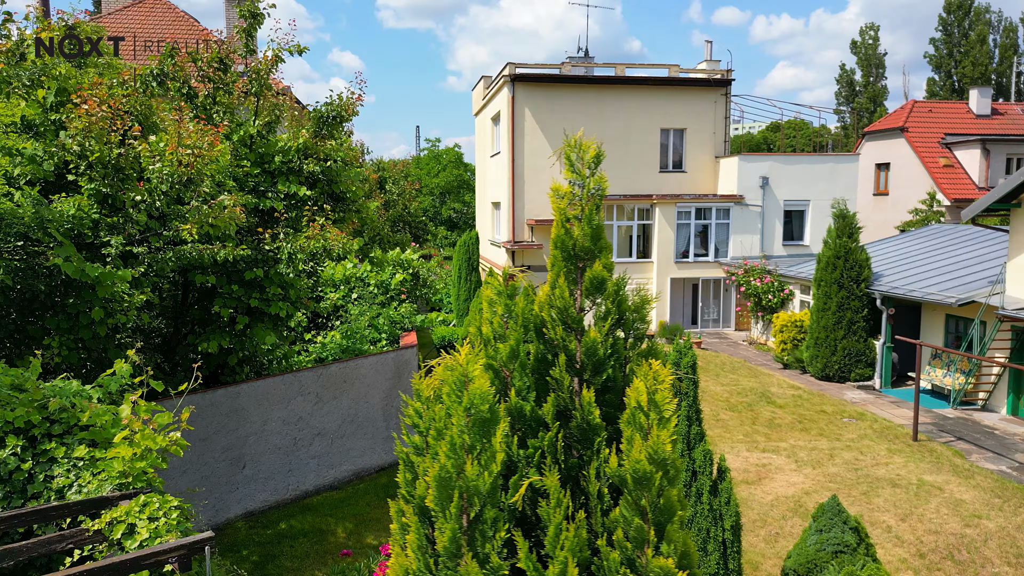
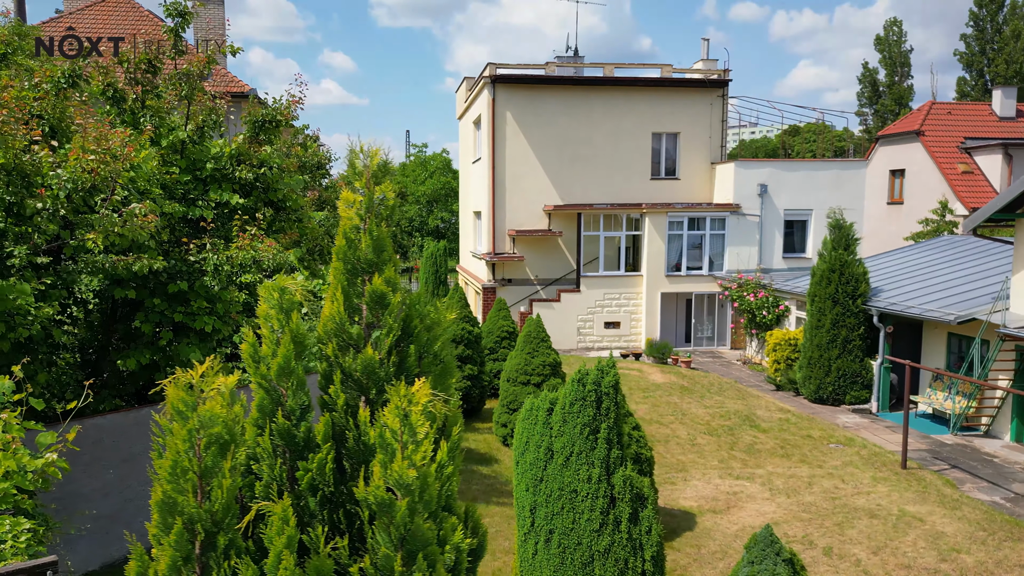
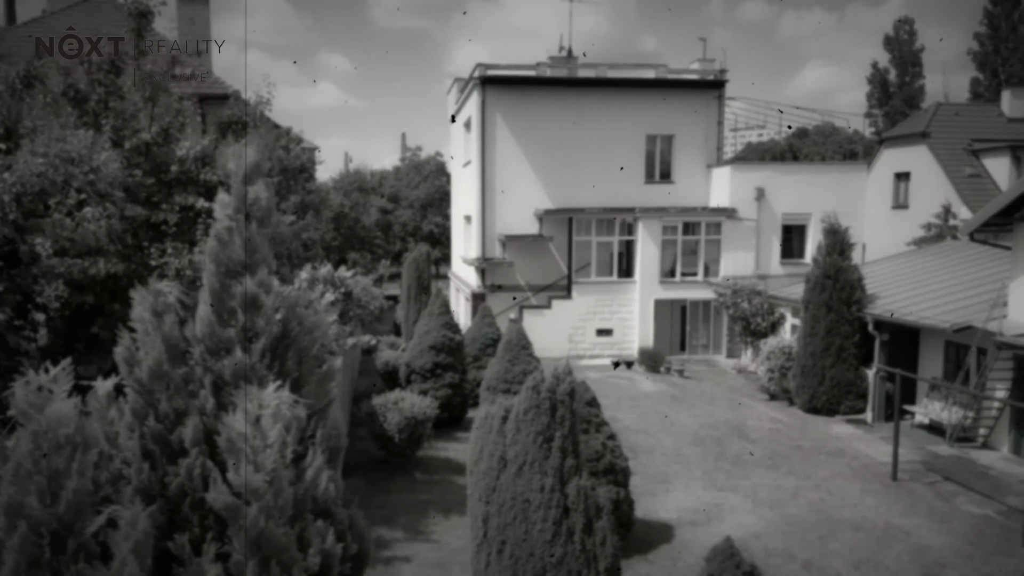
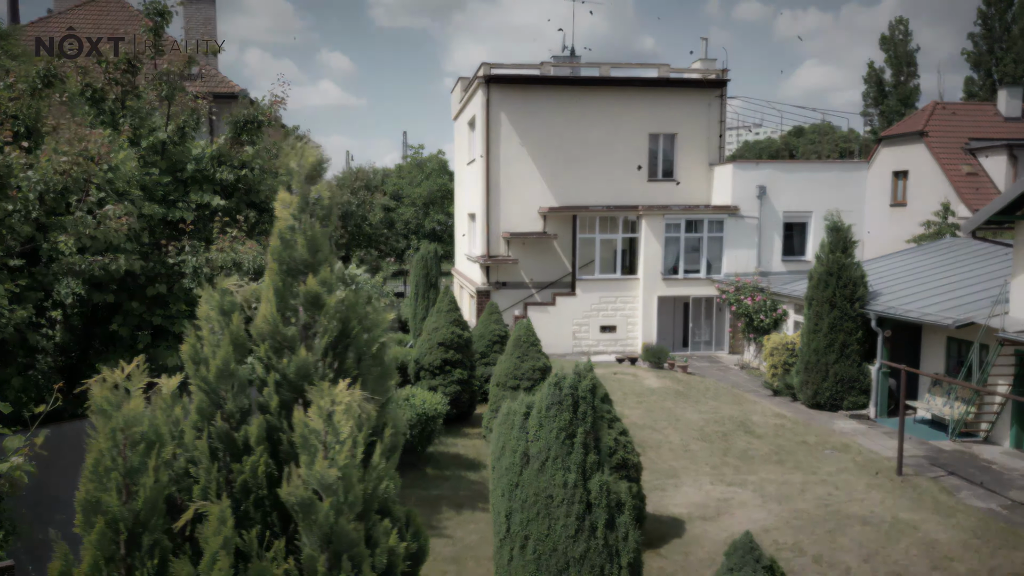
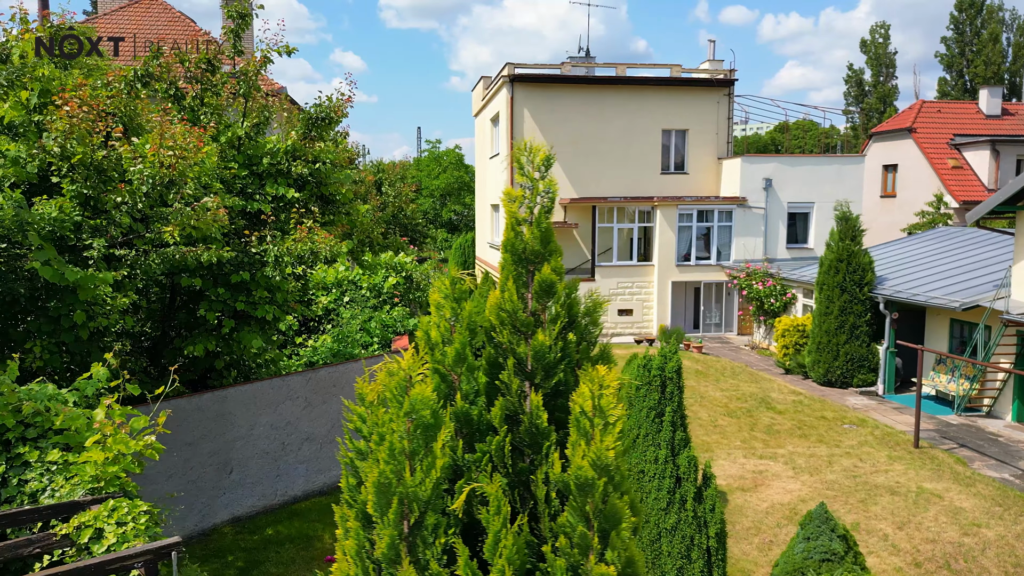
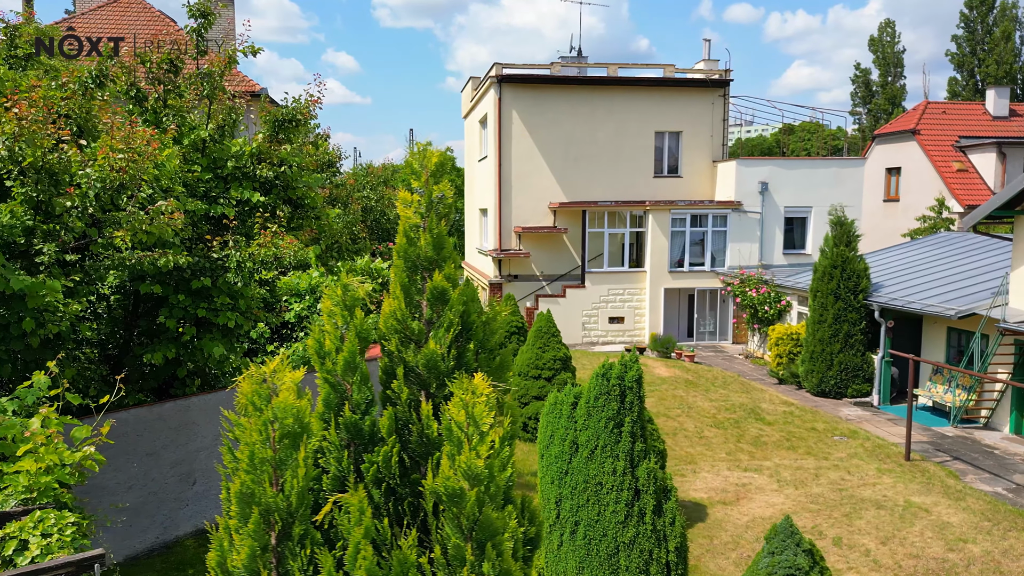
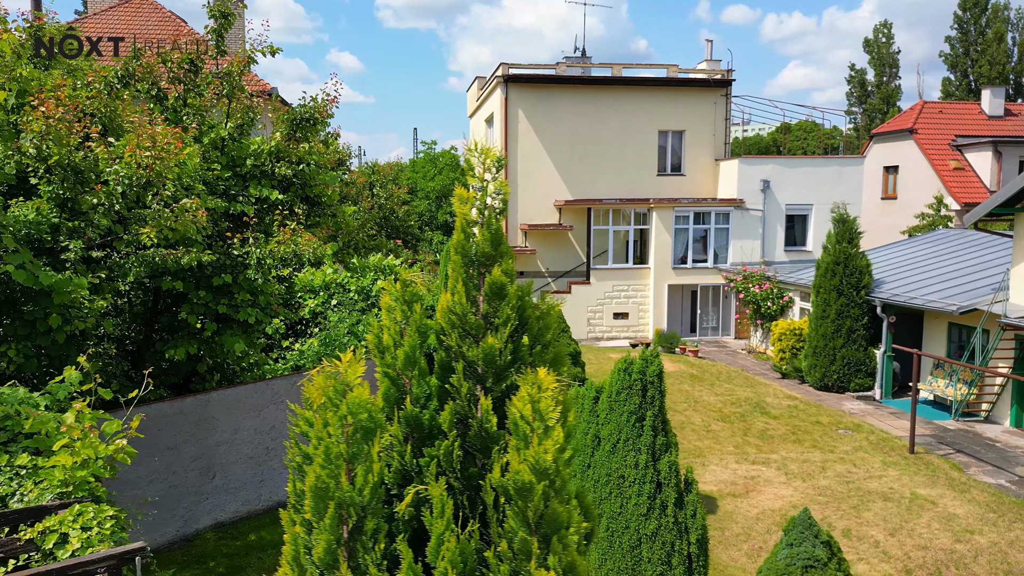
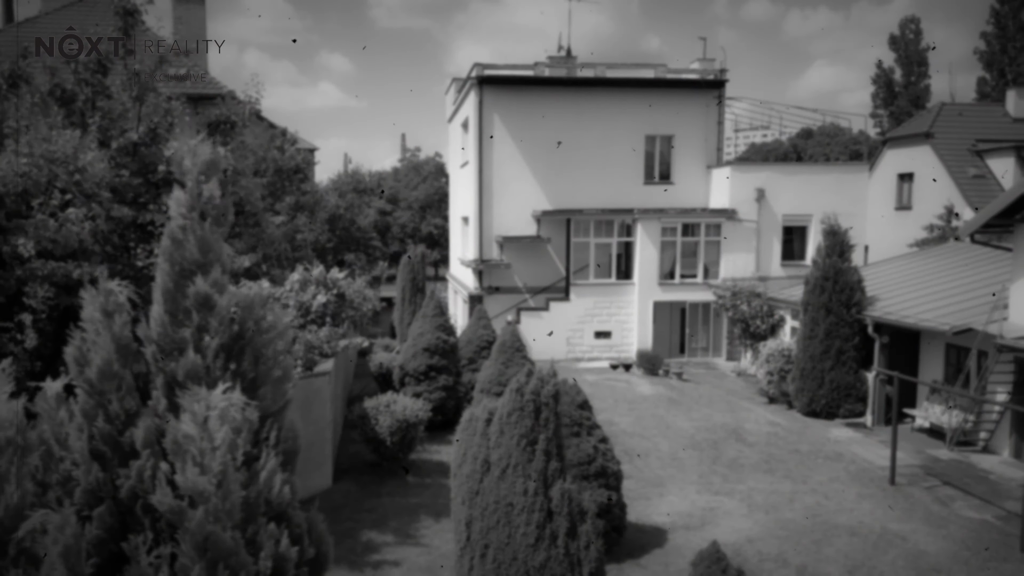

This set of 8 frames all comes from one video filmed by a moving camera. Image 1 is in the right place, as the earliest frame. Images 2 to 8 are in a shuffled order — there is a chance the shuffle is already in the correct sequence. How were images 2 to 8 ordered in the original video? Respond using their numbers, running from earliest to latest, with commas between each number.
5, 7, 6, 2, 4, 3, 8
